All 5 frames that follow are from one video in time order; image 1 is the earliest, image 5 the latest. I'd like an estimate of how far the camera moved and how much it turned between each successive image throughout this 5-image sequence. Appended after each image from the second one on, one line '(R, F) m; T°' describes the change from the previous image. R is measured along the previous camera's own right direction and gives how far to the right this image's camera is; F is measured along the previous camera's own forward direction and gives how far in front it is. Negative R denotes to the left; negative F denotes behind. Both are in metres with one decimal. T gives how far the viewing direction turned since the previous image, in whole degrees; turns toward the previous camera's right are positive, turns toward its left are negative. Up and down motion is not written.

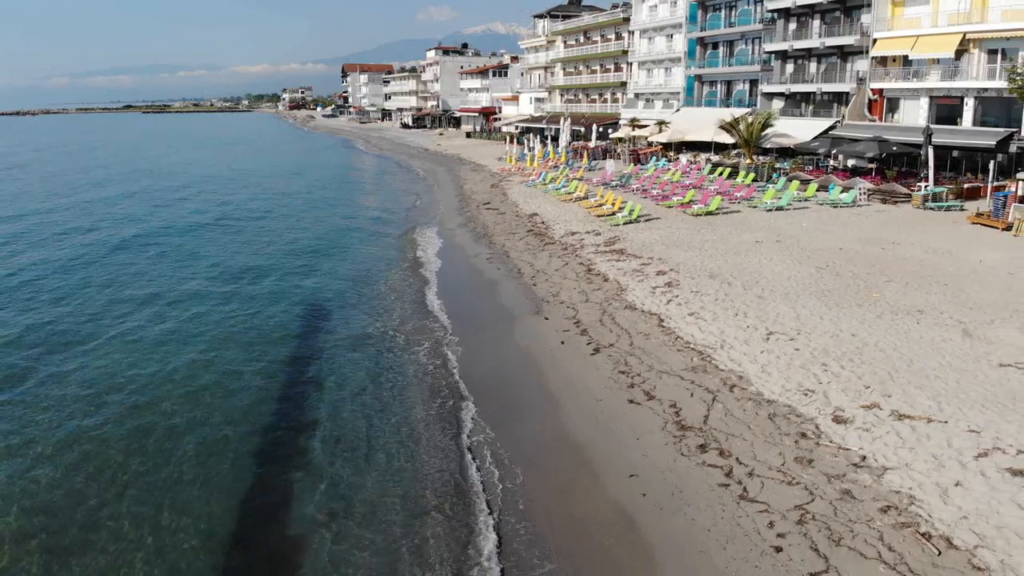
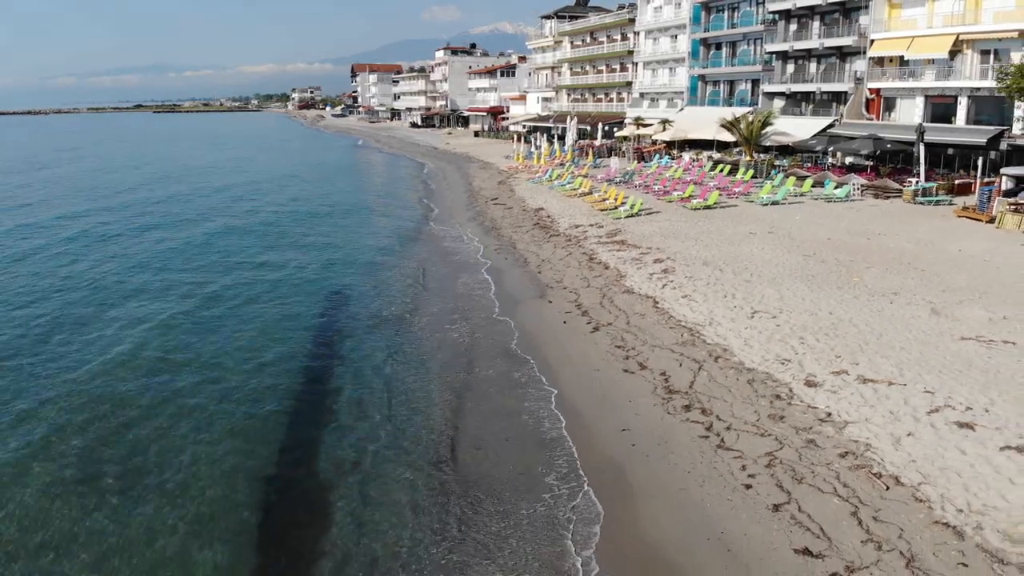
(0.0, -1.4) m; -1°
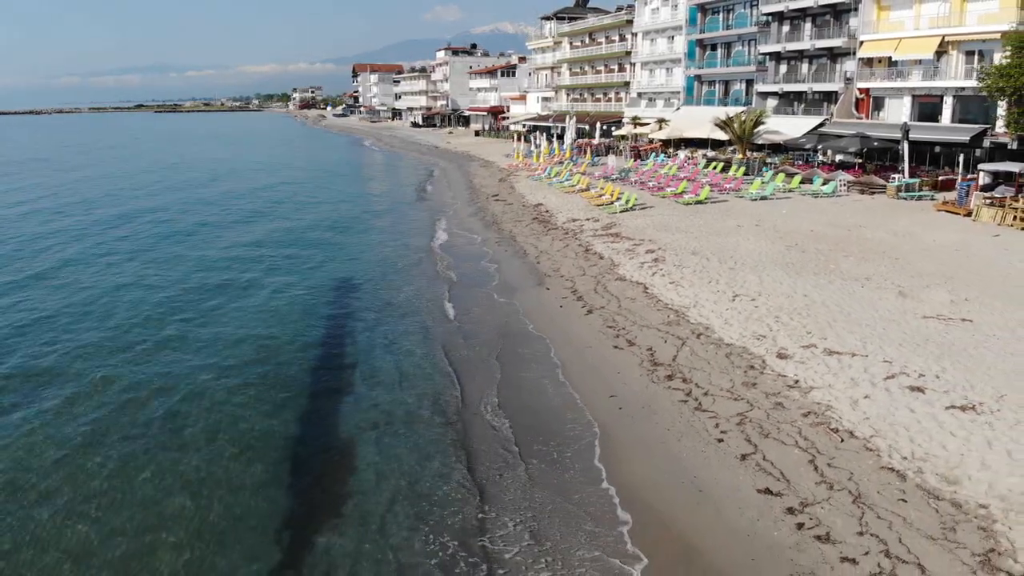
(0.0, -1.3) m; 0°
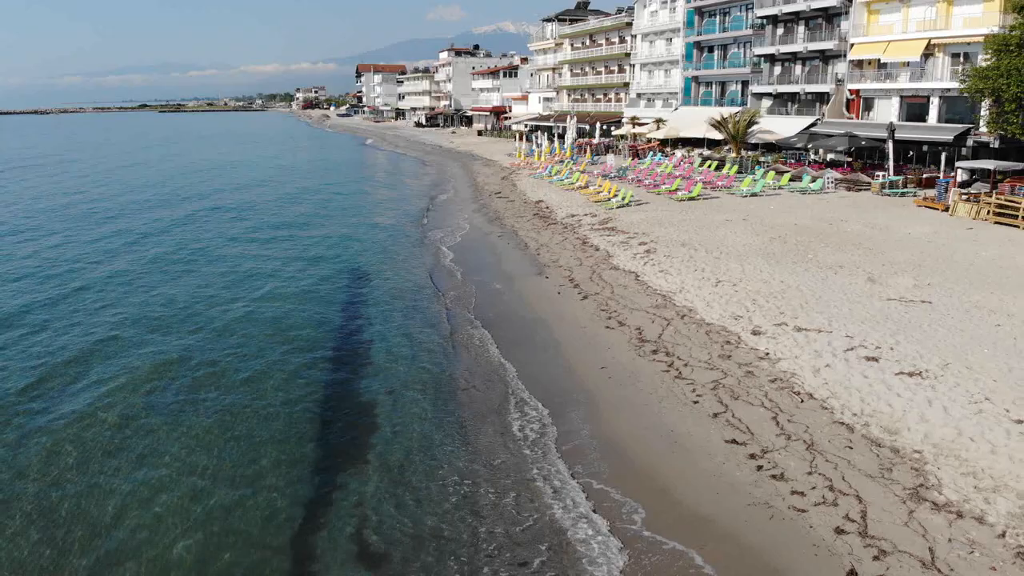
(0.0, -1.6) m; 0°
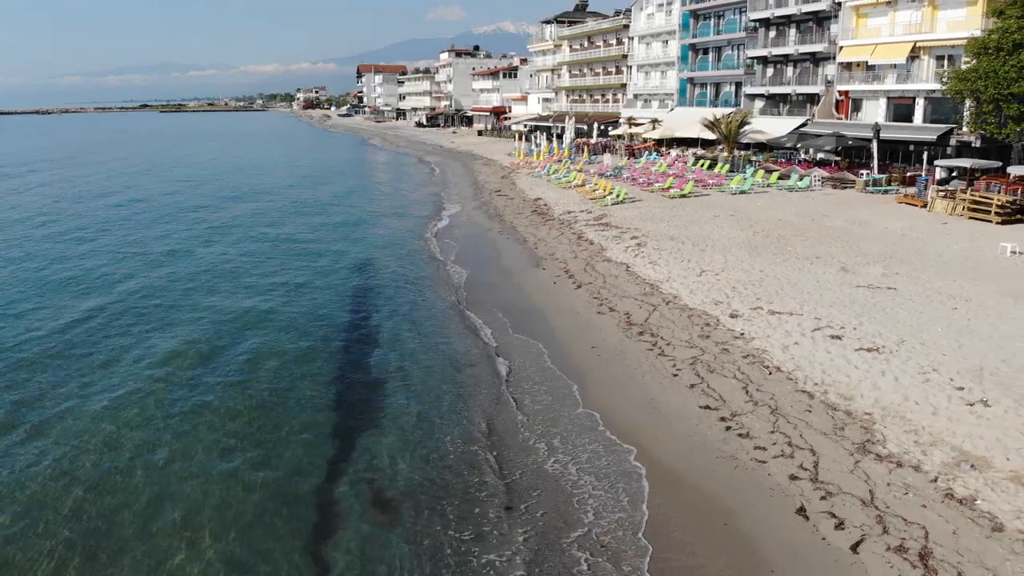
(0.0, -1.5) m; 0°
